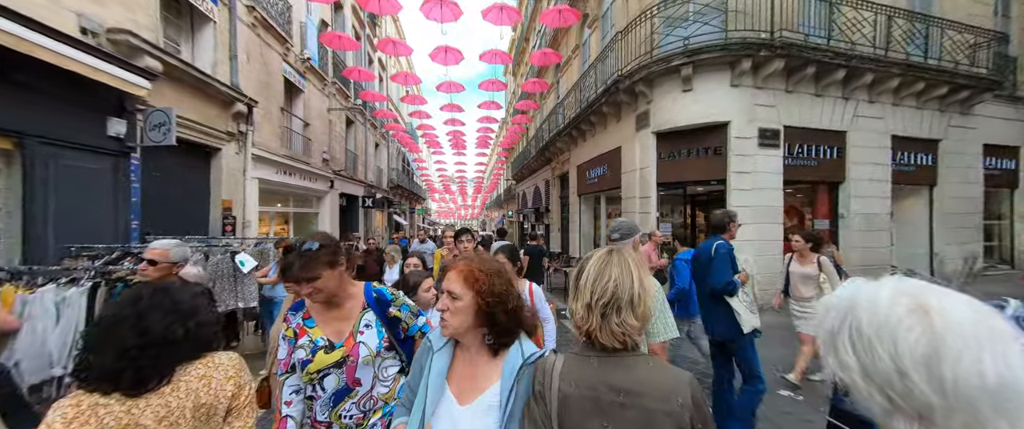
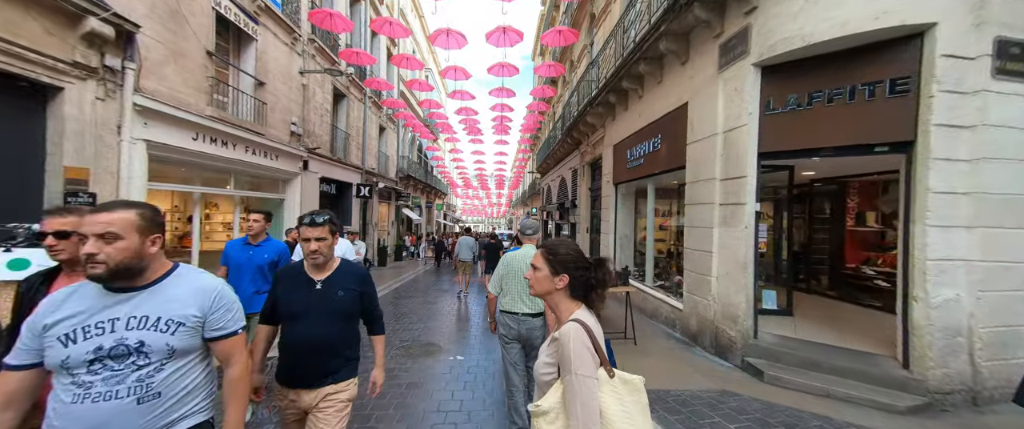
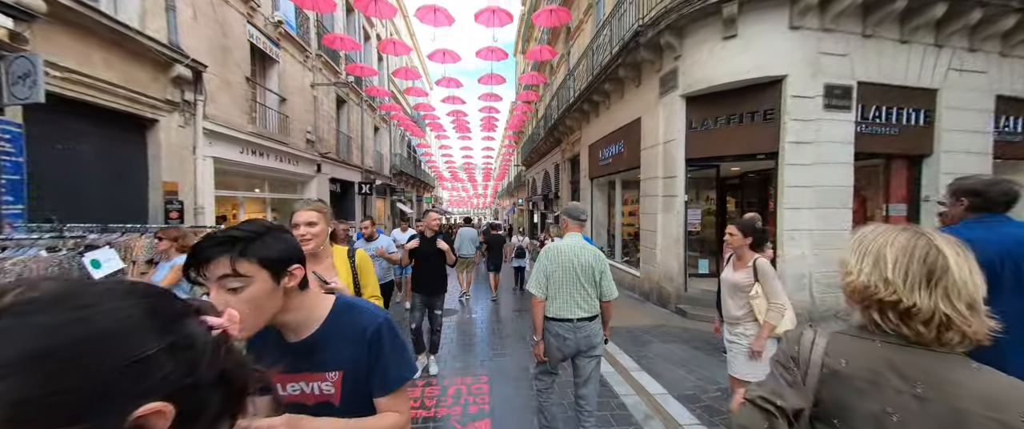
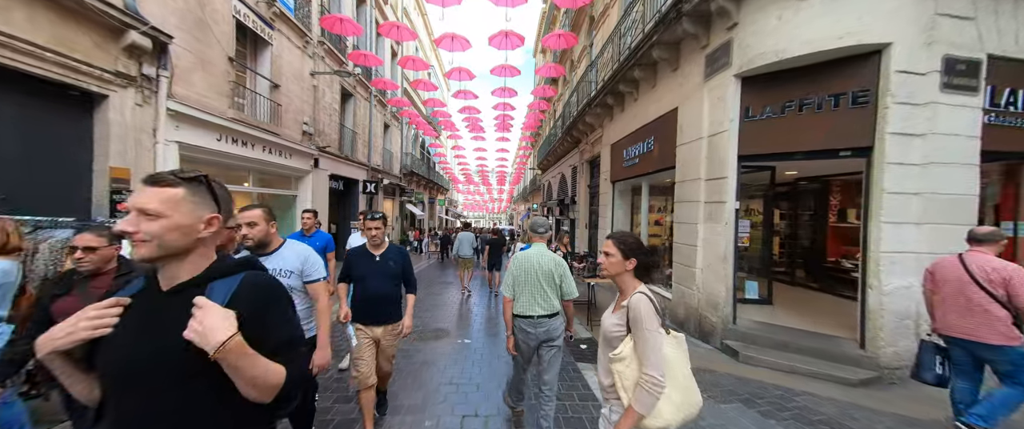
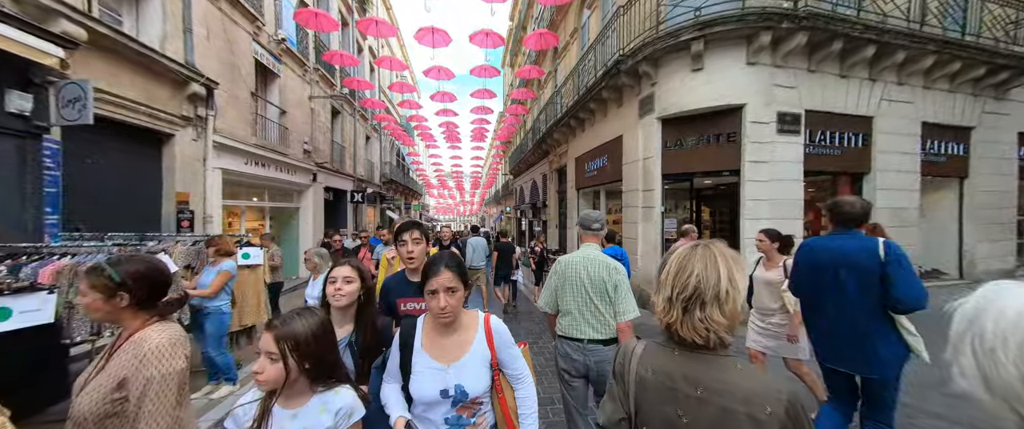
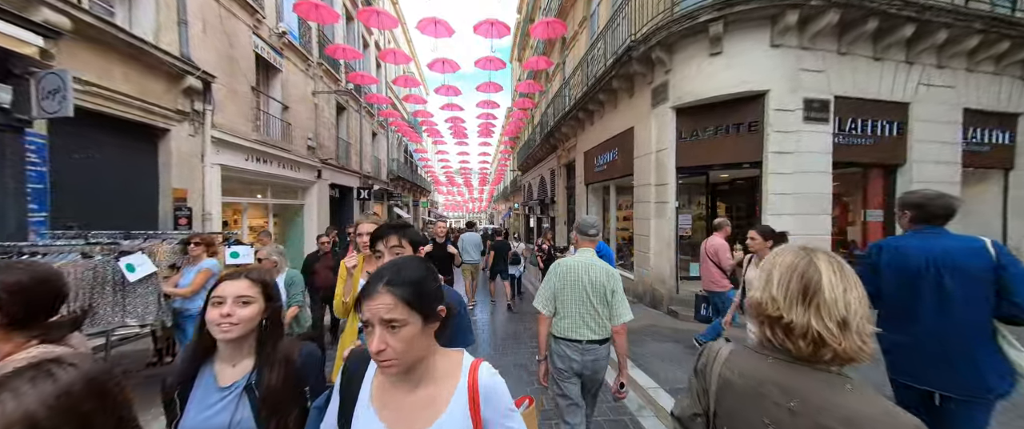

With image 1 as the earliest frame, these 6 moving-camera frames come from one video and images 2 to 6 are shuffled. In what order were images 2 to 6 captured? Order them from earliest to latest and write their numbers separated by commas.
5, 6, 3, 4, 2
